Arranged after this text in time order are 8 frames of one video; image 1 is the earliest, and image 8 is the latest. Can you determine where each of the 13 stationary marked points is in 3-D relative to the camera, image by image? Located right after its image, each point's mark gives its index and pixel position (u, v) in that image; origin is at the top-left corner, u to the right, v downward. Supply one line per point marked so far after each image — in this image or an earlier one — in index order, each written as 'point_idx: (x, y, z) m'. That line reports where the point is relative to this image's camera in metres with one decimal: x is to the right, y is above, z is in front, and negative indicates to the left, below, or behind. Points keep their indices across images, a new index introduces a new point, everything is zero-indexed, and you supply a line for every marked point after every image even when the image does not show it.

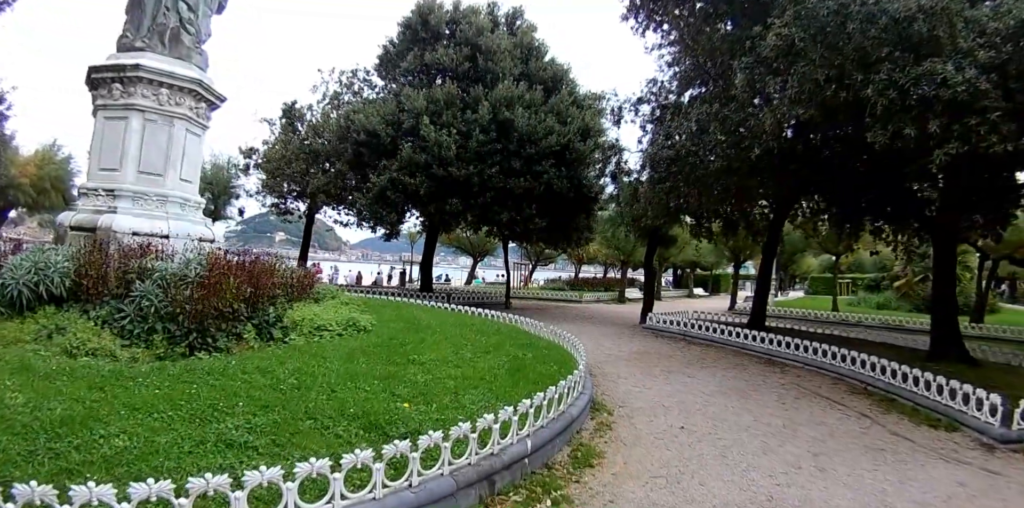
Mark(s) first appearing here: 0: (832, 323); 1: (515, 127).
0: (+14.1, -3.0, +20.9) m
1: (+0.1, +4.4, +17.7) m
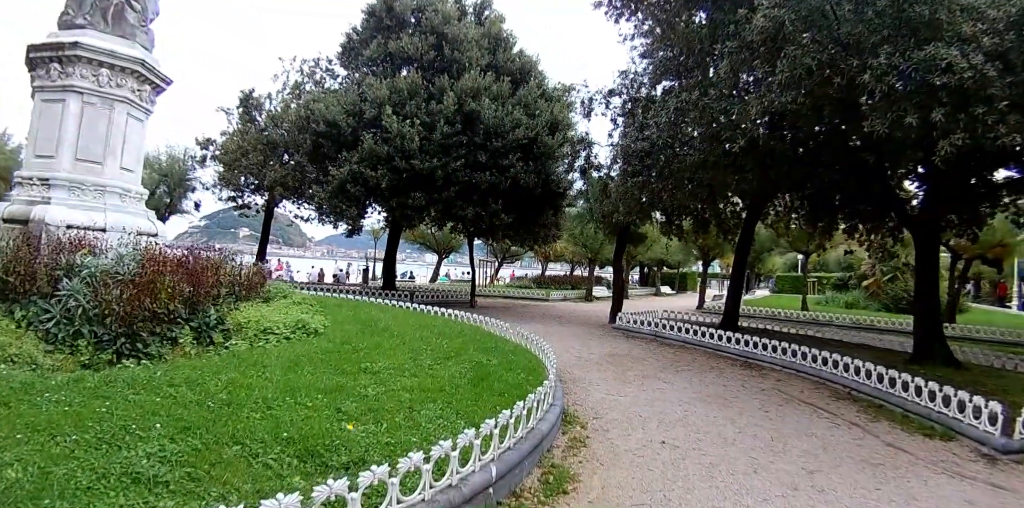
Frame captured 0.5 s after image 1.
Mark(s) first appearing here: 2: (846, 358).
0: (+12.8, -2.9, +21.1) m
1: (-1.0, +4.5, +17.0) m
2: (+5.8, -1.8, +8.6) m
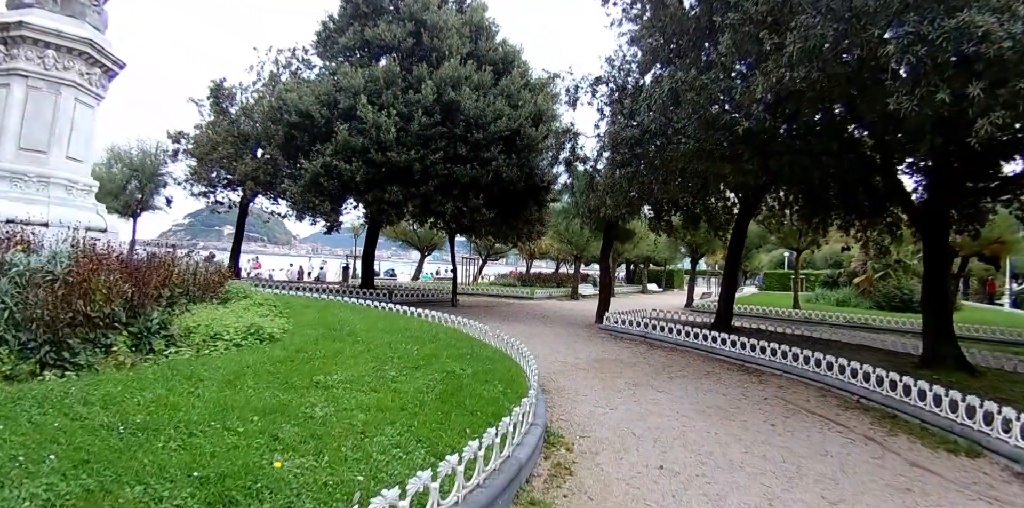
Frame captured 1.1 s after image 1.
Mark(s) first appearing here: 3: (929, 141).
0: (+12.0, -2.8, +20.6) m
1: (-1.6, +4.6, +16.1) m
2: (+5.4, -1.7, +7.9) m
3: (+5.9, +1.6, +7.1) m
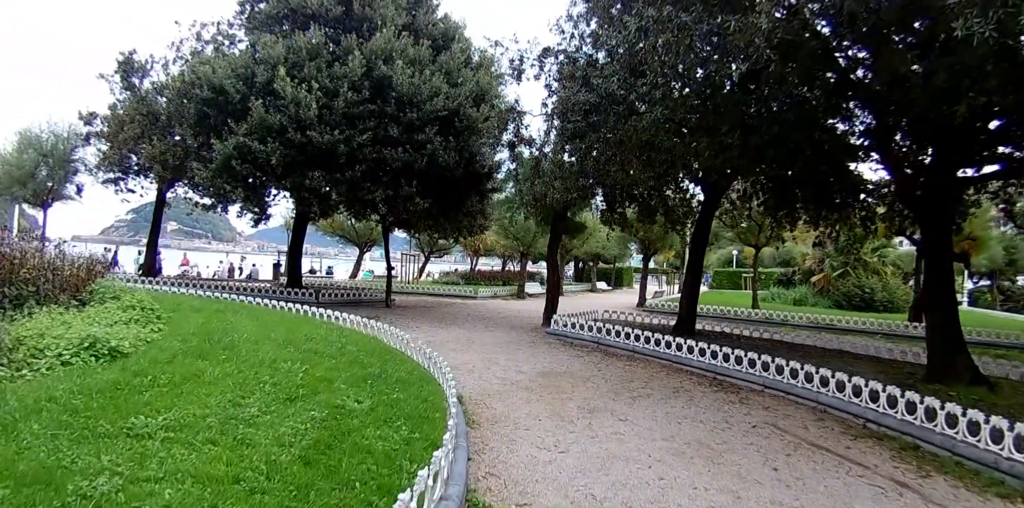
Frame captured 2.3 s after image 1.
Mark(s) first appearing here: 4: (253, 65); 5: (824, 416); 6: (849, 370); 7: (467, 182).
0: (+9.8, -2.7, +20.0) m
1: (-3.3, +4.8, +14.1) m
2: (+4.5, -1.6, +6.6) m
3: (+5.1, +1.7, +5.8) m
4: (-7.8, +5.7, +15.0) m
5: (+4.5, -2.3, +7.1) m
6: (+6.0, -2.1, +8.8) m
7: (-1.5, +2.4, +16.2) m
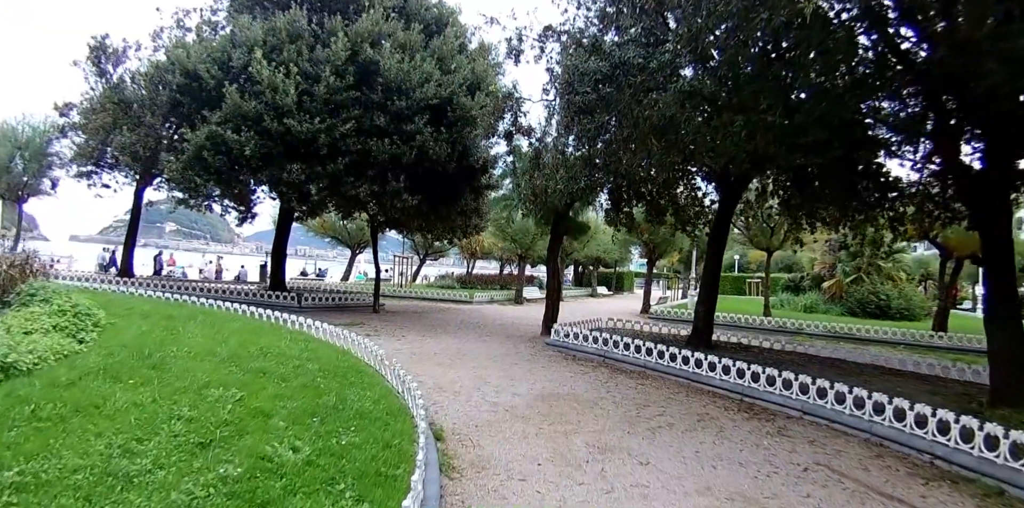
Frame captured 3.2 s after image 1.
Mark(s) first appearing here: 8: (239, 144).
0: (+9.6, -2.8, +18.7) m
1: (-3.4, +4.7, +12.9) m
2: (+4.4, -1.6, +5.4) m
3: (+5.0, +1.7, +4.7) m
4: (-7.9, +5.7, +13.8) m
5: (+4.4, -2.3, +5.9) m
6: (+5.9, -2.1, +7.6) m
7: (-1.6, +2.3, +15.0) m
8: (-6.8, +2.7, +12.3) m
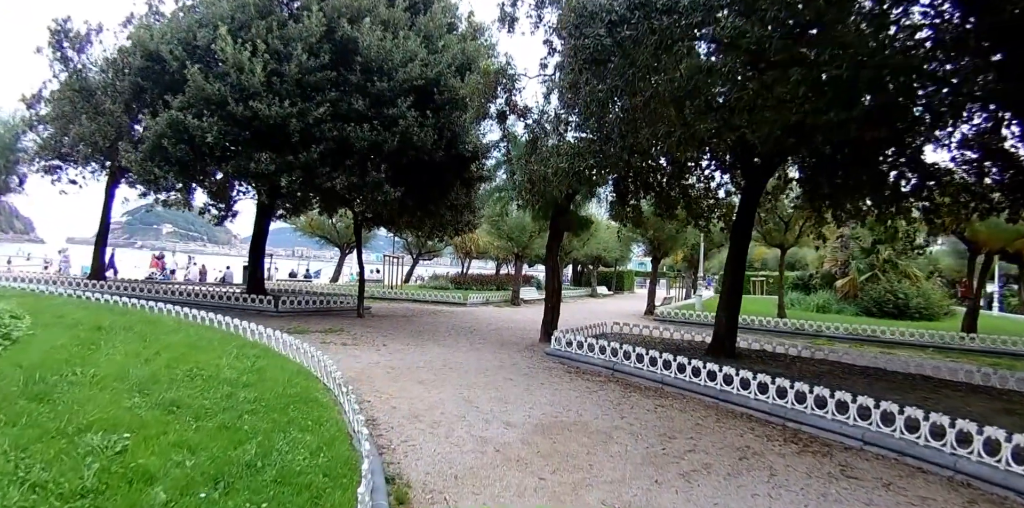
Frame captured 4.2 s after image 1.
0: (+9.5, -2.7, +17.5) m
1: (-3.5, +4.8, +11.5) m
2: (+4.3, -1.6, +4.1) m
3: (+4.9, +1.7, +3.4) m
4: (-8.0, +5.7, +12.5) m
5: (+4.3, -2.3, +4.6) m
6: (+5.8, -2.0, +6.3) m
7: (-1.7, +2.4, +13.7) m
8: (-6.9, +2.7, +11.0) m
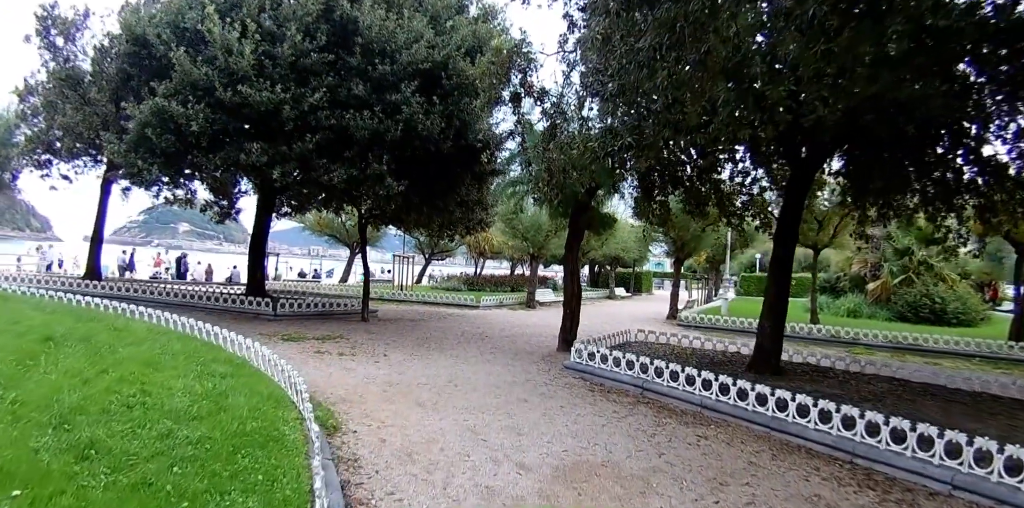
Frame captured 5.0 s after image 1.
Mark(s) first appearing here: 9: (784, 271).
0: (+10.0, -2.8, +16.2) m
1: (-3.2, +4.8, +10.6) m
2: (+4.4, -1.6, +3.0) m
3: (+5.0, +1.7, +2.2) m
4: (-7.7, +5.7, +11.6) m
5: (+4.4, -2.3, +3.5) m
6: (+6.0, -2.1, +5.1) m
7: (-1.3, +2.4, +12.7) m
8: (-6.6, +2.8, +10.1) m
9: (+4.5, -0.2, +8.2) m
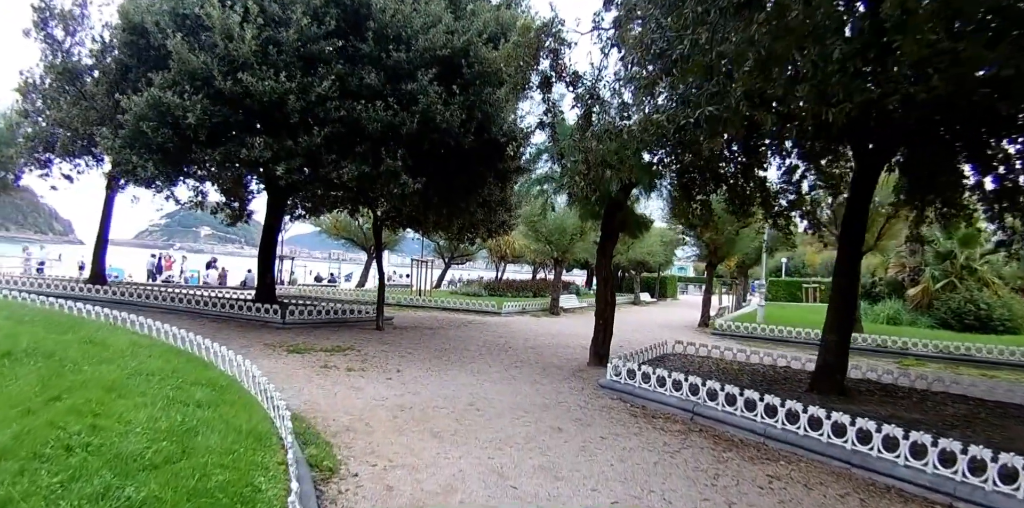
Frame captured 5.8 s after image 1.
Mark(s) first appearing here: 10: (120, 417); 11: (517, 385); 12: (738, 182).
0: (+10.6, -2.9, +14.9) m
1: (-2.7, +4.7, +9.8) m
2: (+4.6, -1.6, +1.9) m
3: (+5.2, +1.7, +1.1) m
4: (-7.1, +5.7, +11.0) m
5: (+4.7, -2.3, +2.4) m
6: (+6.3, -2.1, +4.0) m
7: (-0.8, +2.3, +11.8) m
8: (-6.1, +2.7, +9.5) m
9: (+4.9, -0.3, +7.1) m
10: (-2.9, -1.3, +3.7) m
11: (0.0, -2.0, +7.7) m
12: (+4.4, +1.4, +9.7) m
